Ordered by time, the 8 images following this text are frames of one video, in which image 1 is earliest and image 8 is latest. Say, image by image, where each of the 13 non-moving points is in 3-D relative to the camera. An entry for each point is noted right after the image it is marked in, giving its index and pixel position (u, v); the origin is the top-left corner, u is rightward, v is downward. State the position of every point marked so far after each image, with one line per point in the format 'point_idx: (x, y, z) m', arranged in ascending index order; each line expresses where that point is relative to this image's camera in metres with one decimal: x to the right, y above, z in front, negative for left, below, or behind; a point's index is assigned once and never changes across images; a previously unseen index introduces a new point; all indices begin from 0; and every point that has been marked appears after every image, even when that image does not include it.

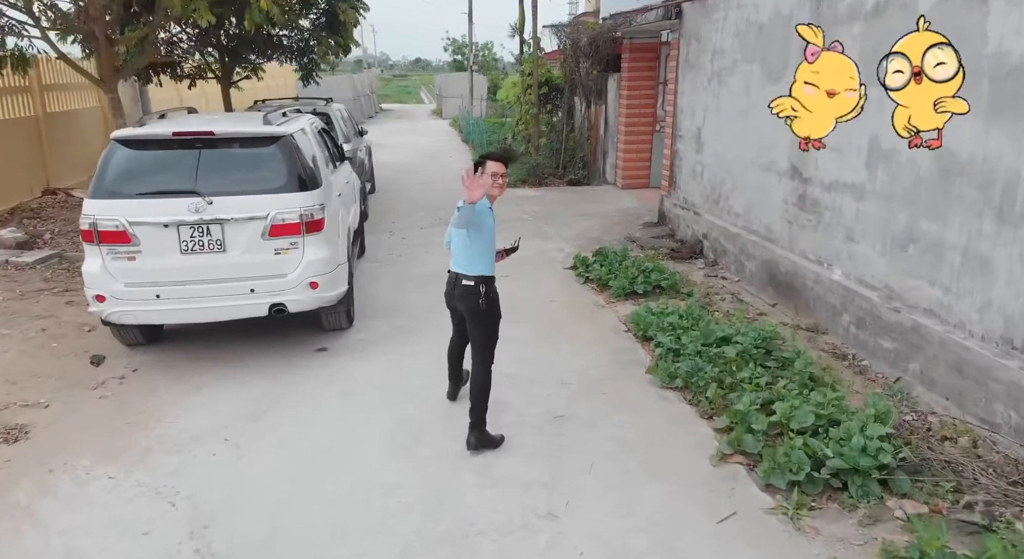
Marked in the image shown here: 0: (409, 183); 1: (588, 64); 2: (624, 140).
0: (-1.9, +1.8, +14.2) m
1: (+1.3, +3.8, +13.0) m
2: (+1.8, +2.3, +12.0) m
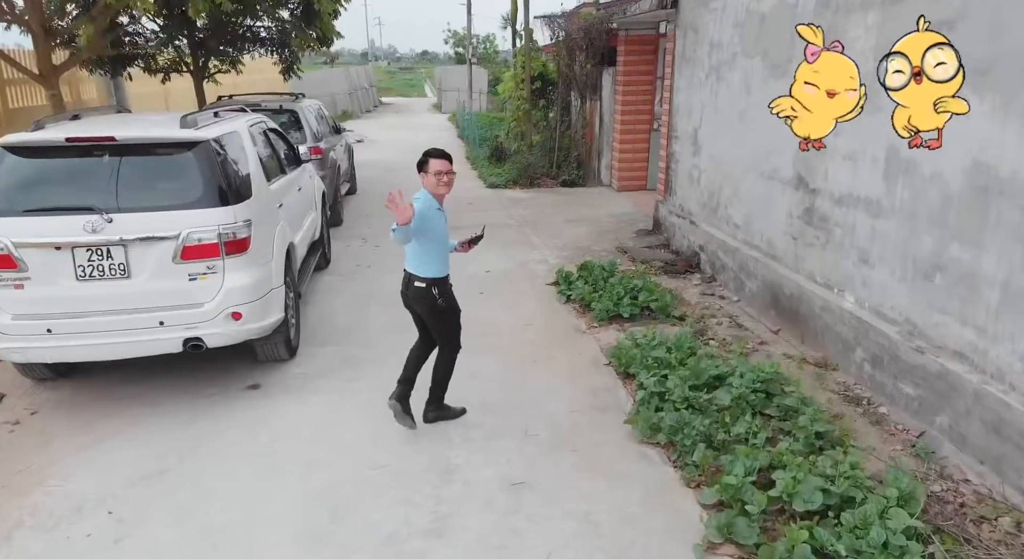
0: (-2.1, +1.7, +13.5) m
1: (+1.1, +3.6, +12.2) m
2: (+1.6, +2.1, +11.2) m
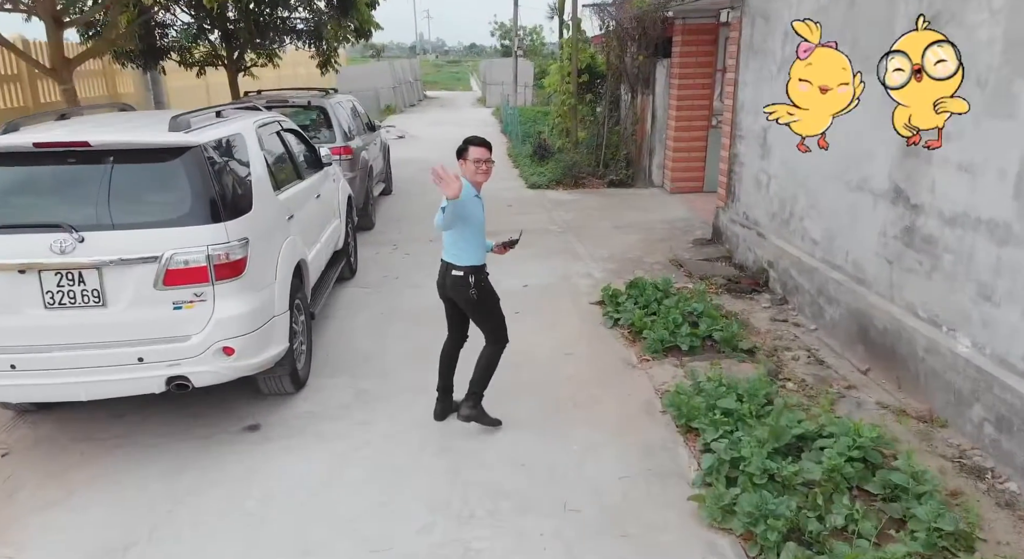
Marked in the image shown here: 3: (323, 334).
0: (-1.4, +1.7, +12.8) m
1: (+1.8, +3.5, +11.3) m
2: (+2.2, +2.0, +10.3) m
3: (-1.4, -0.4, +5.5) m
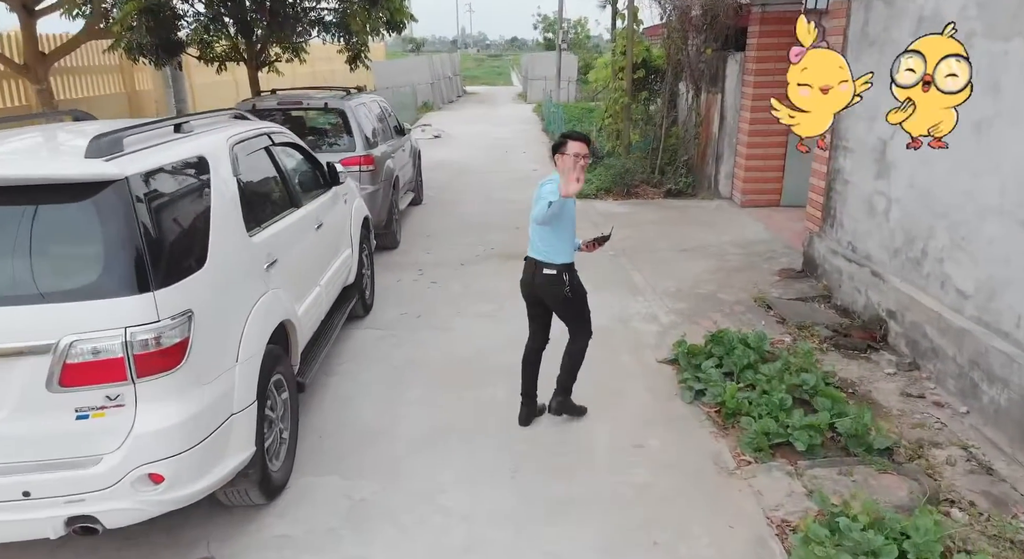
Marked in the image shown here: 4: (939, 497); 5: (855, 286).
0: (-0.7, +1.4, +11.6) m
1: (+2.5, +3.2, +10.0) m
2: (+2.8, +1.6, +8.9) m
3: (-1.1, -0.7, +4.4) m
4: (+1.9, -1.0, +3.4) m
5: (+2.6, -0.1, +5.6) m
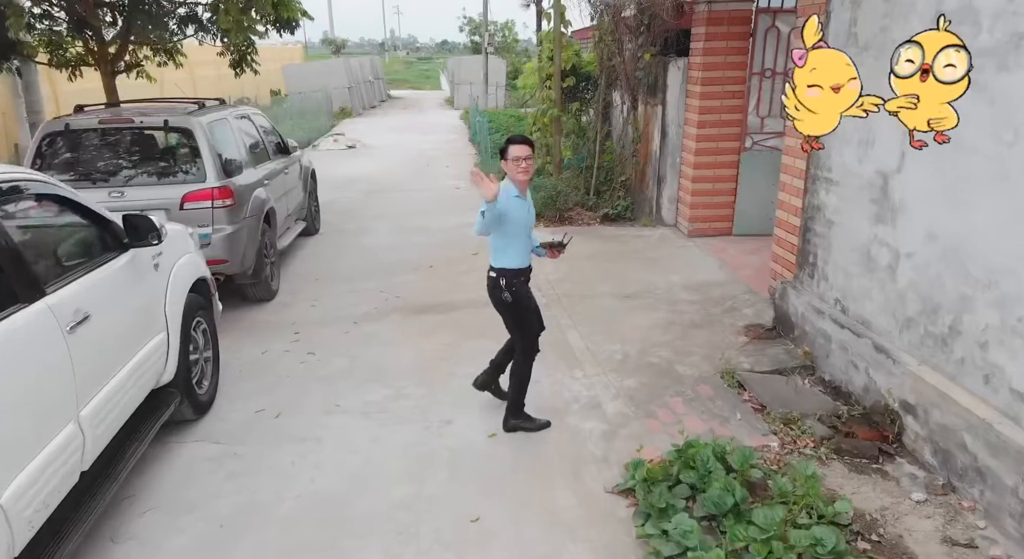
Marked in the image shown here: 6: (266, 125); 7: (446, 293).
0: (-1.8, +0.9, +10.0) m
1: (+1.4, +2.7, +8.7) m
2: (+1.9, +1.2, +7.7) m
3: (-1.6, -1.2, +2.8) m
4: (+1.5, -1.4, +2.0) m
5: (+2.0, -0.5, +4.3) m
6: (-2.5, +1.6, +7.7) m
7: (-0.6, -0.1, +6.5) m
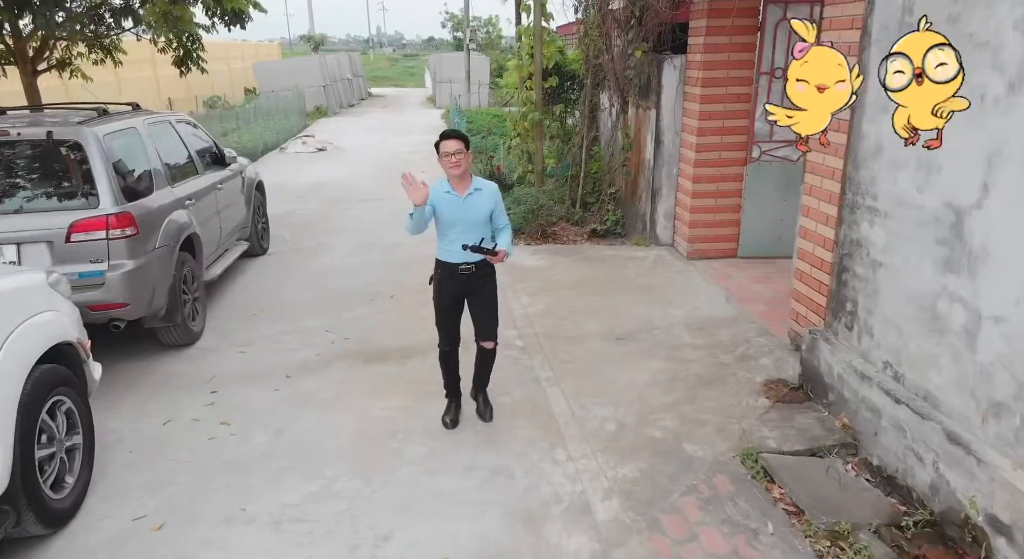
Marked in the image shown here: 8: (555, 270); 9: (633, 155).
0: (-2.1, +0.6, +9.0) m
1: (+1.2, +2.5, +7.7) m
2: (+1.6, +0.9, +6.7) m
3: (-1.7, -1.5, +1.7) m
4: (+1.4, -1.7, +1.1) m
5: (+1.8, -0.8, +3.4) m
6: (-2.8, +1.3, +6.6) m
7: (-0.8, -0.4, +5.5) m
8: (+0.4, +0.1, +7.0) m
9: (+1.3, +1.4, +8.2) m
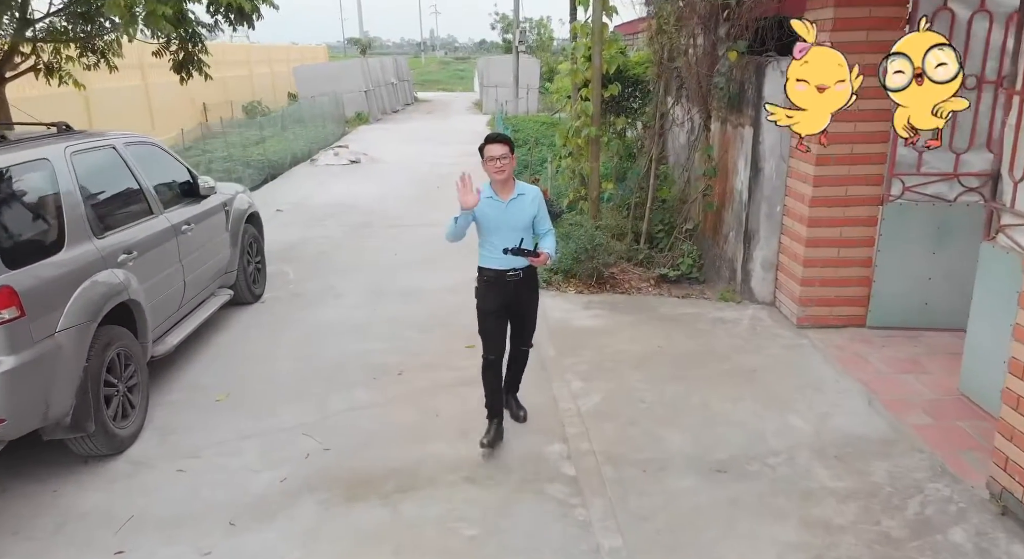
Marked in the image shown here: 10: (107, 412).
0: (-1.6, +0.1, +7.5) m
1: (+1.6, +2.0, +6.0) m
2: (+2.0, +0.4, +5.0) m
3: (-1.7, -2.0, +0.3) m
4: (+1.3, -2.2, -0.6) m
5: (+1.9, -1.3, +1.7) m
6: (-2.4, +0.9, +5.2) m
7: (-0.5, -0.9, +4.0) m
8: (+0.8, -0.4, +5.4) m
9: (+1.8, +0.8, +6.5) m
10: (-2.0, -0.7, +3.8) m
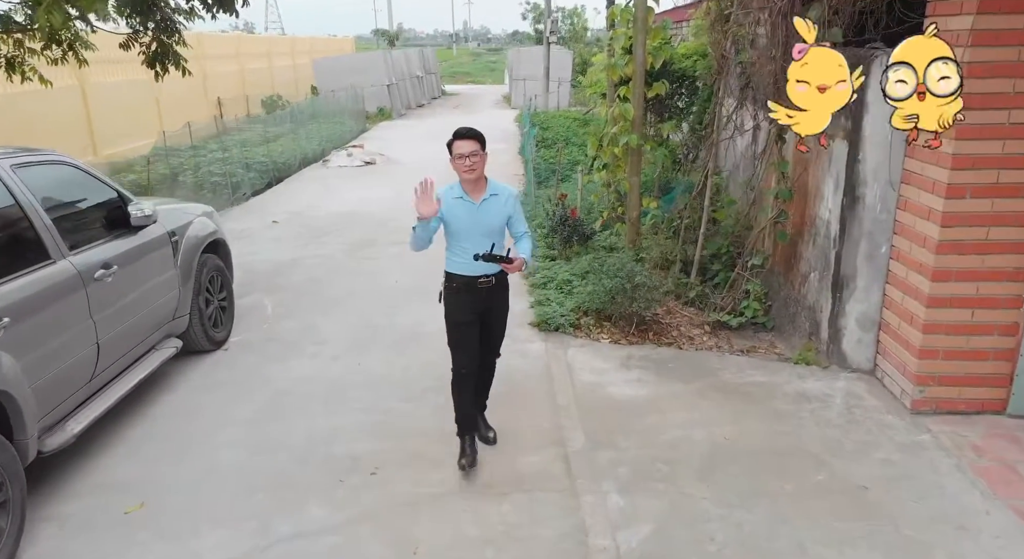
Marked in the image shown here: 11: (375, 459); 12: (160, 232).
0: (-1.4, -0.1, +6.4) m
1: (+1.8, +1.6, +4.7) m
2: (+2.1, +0.1, +3.7) m
3: (-1.9, -2.3, -0.9) m
4: (+1.2, -2.6, -1.9) m
5: (+1.8, -1.7, +0.4) m
6: (-2.3, +0.6, +4.1) m
7: (-0.5, -1.2, +2.8) m
8: (+0.9, -0.8, +4.1) m
9: (+1.9, +0.5, +5.2) m
10: (-2.0, -1.0, +2.7) m
11: (-0.7, -0.9, +3.7) m
12: (-2.1, +0.3, +4.5) m
